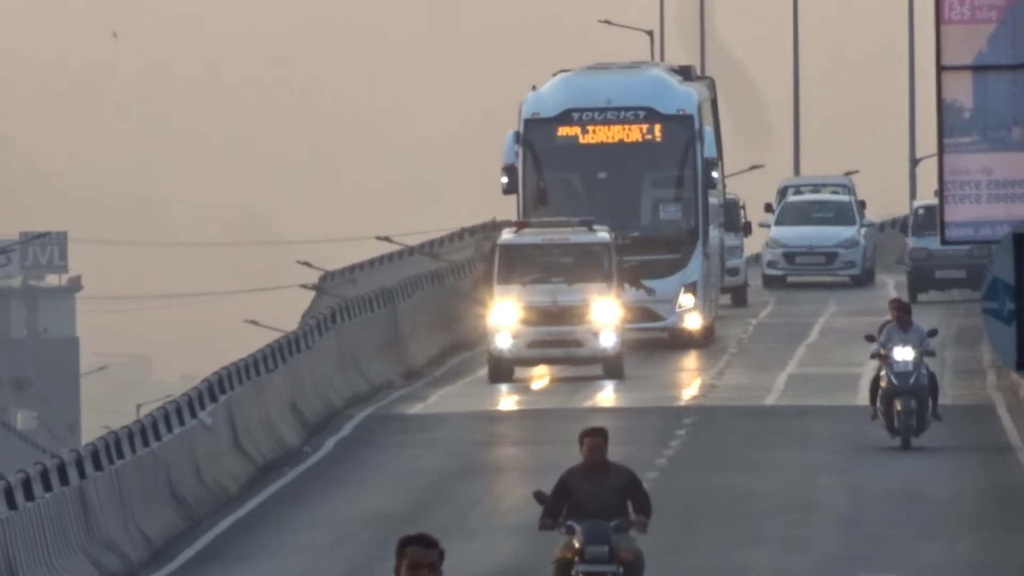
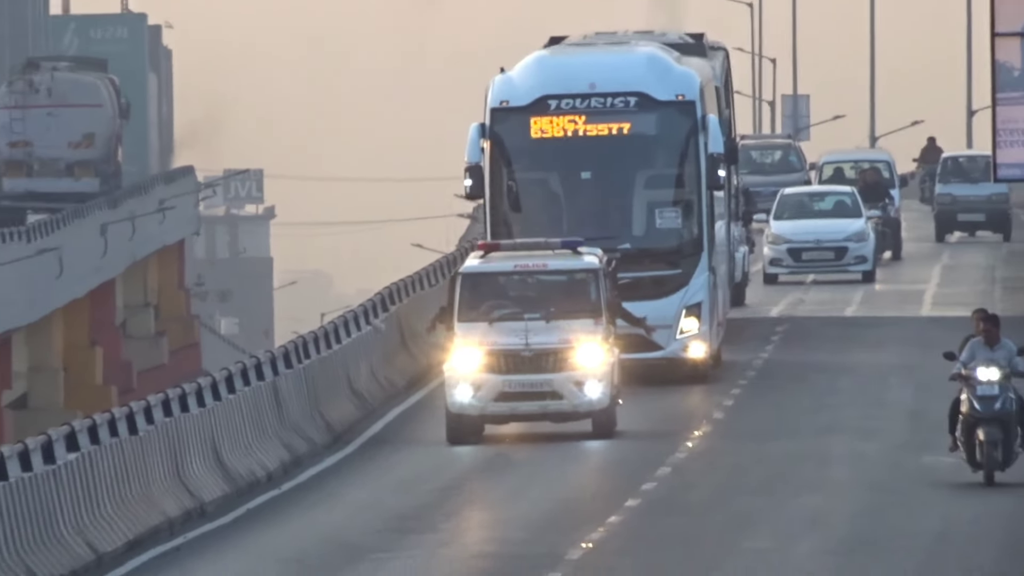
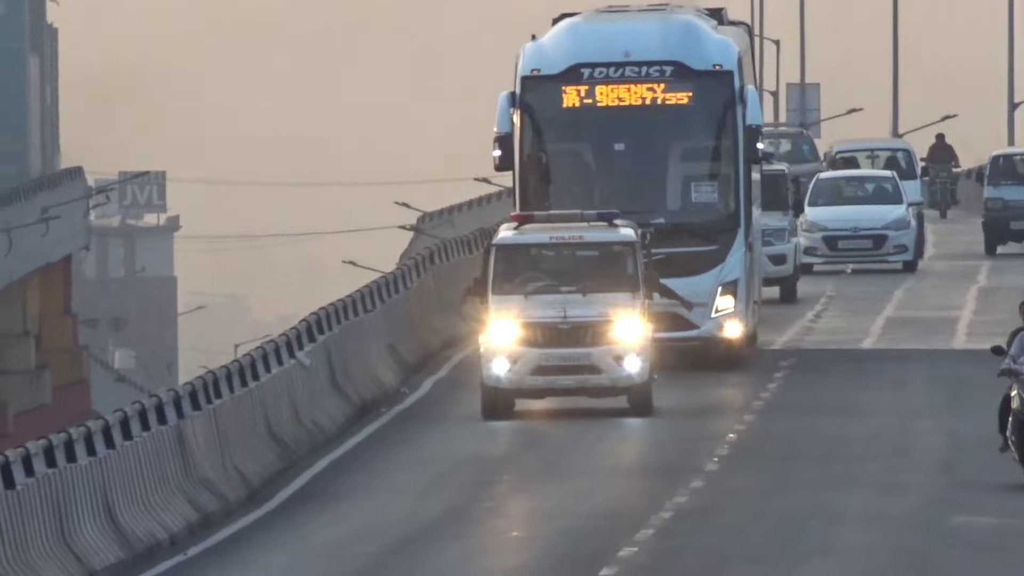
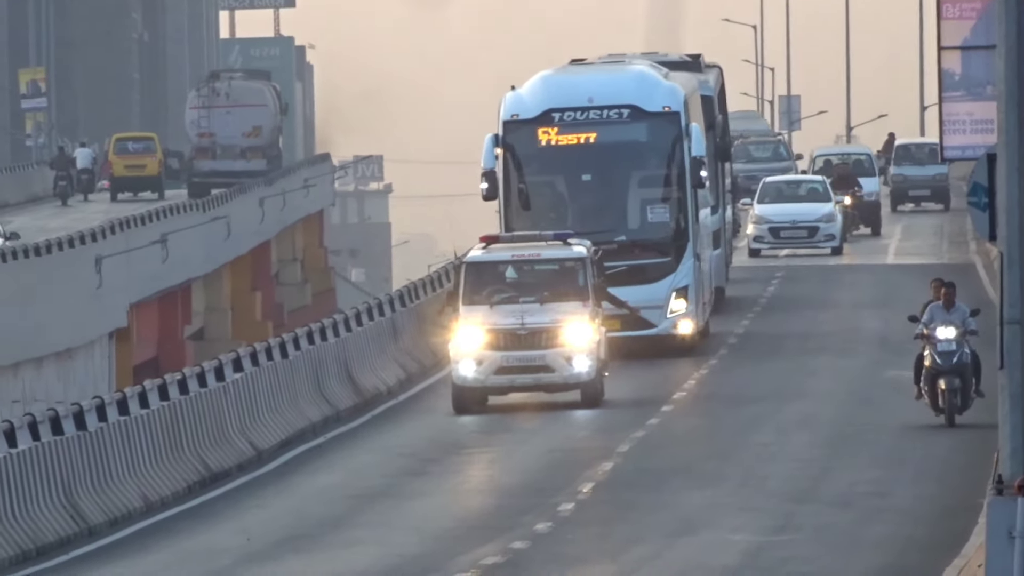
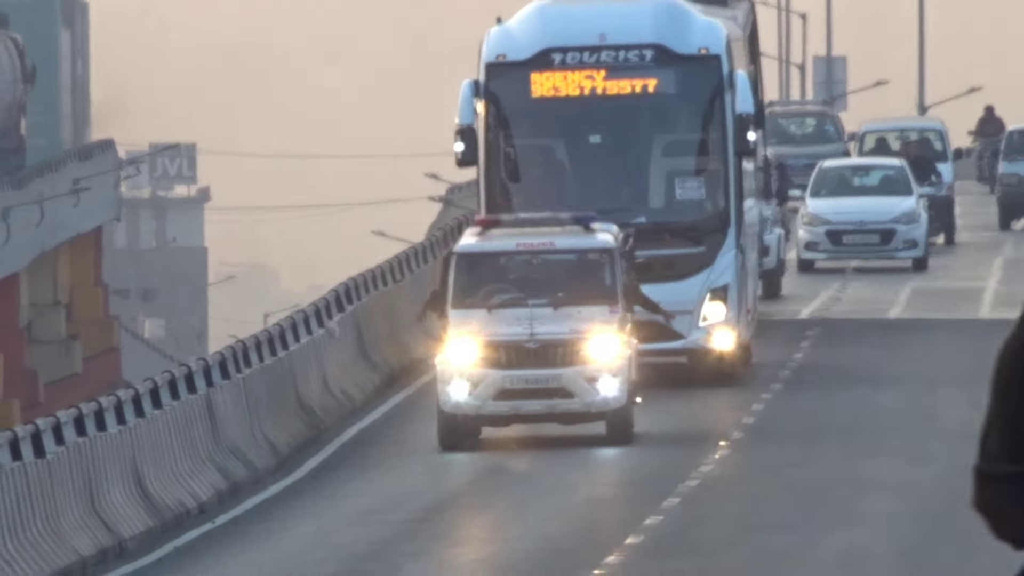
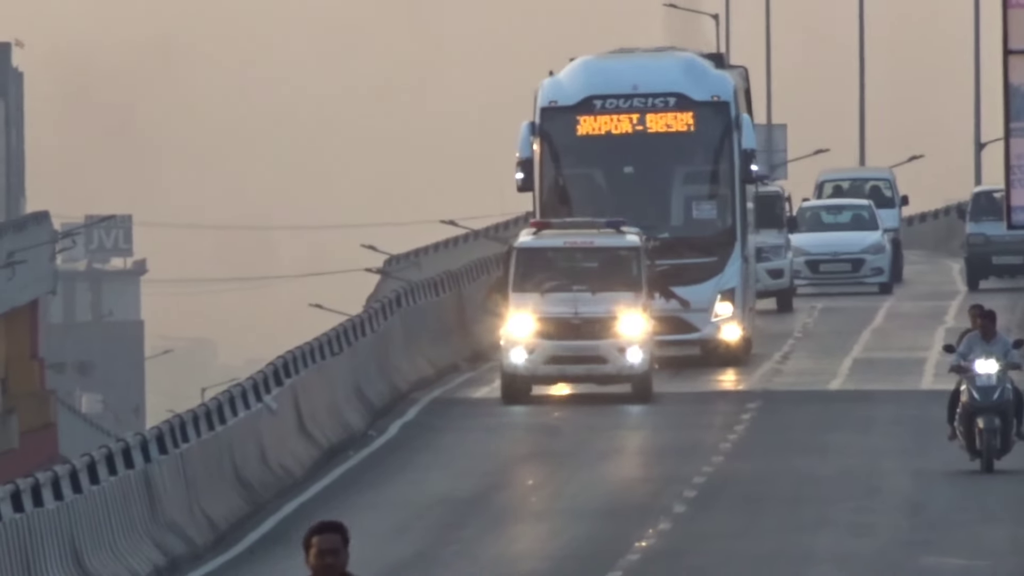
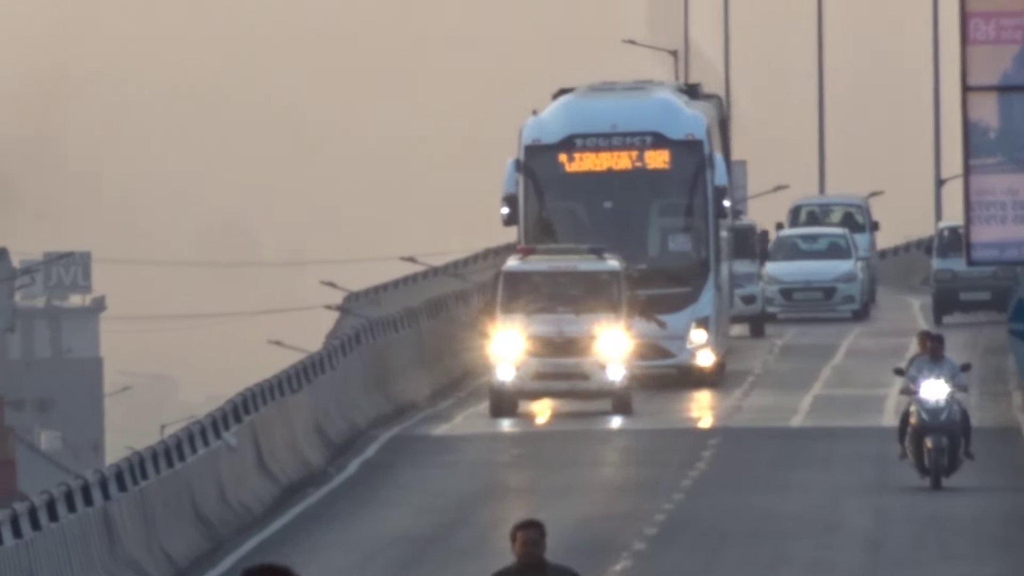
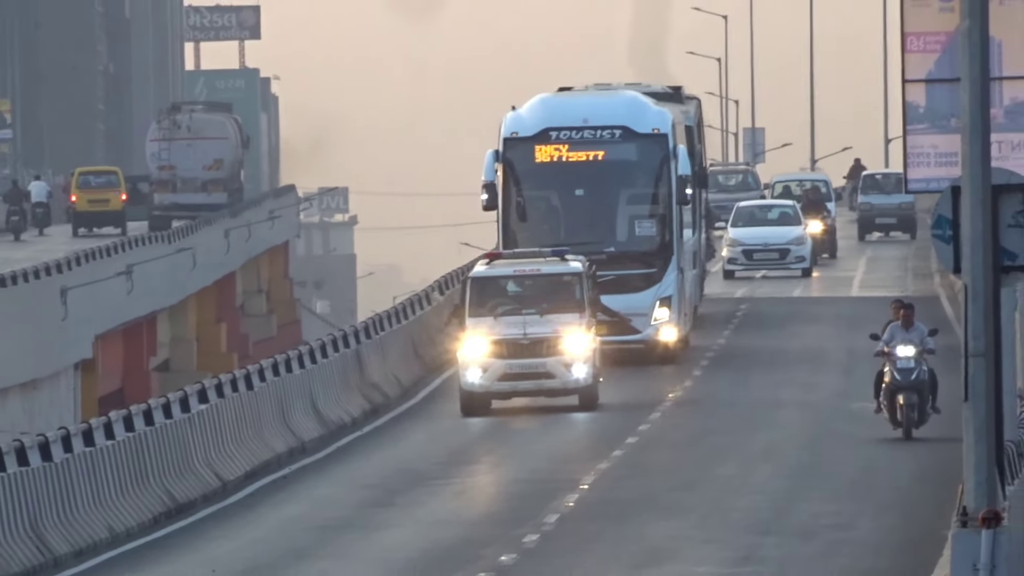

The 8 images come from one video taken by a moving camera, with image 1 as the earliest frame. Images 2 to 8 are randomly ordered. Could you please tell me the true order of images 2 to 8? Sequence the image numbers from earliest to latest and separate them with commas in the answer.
7, 6, 3, 5, 2, 8, 4
